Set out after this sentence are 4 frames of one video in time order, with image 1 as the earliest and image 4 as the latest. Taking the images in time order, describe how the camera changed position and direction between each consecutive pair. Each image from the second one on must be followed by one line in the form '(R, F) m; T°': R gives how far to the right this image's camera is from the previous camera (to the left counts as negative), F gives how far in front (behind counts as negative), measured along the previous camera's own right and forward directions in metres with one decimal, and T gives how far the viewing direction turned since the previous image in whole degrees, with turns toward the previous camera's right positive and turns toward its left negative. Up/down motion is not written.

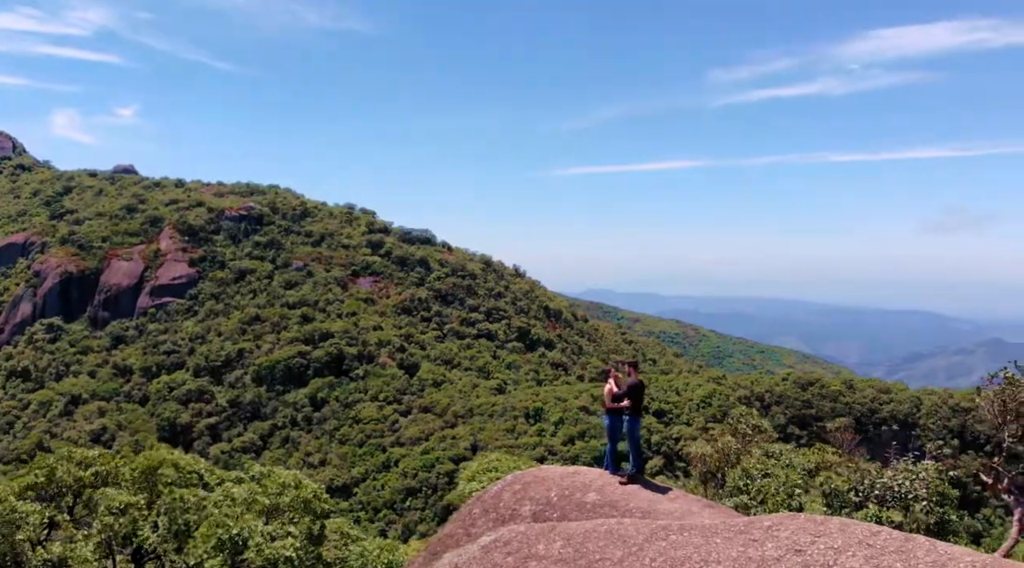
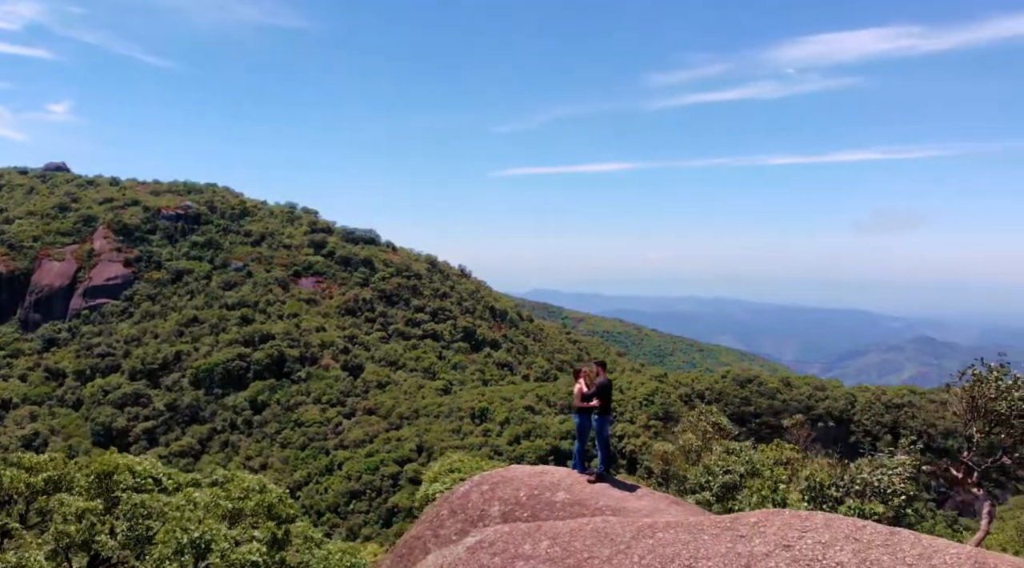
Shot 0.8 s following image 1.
(-0.5, +0.1) m; +3°
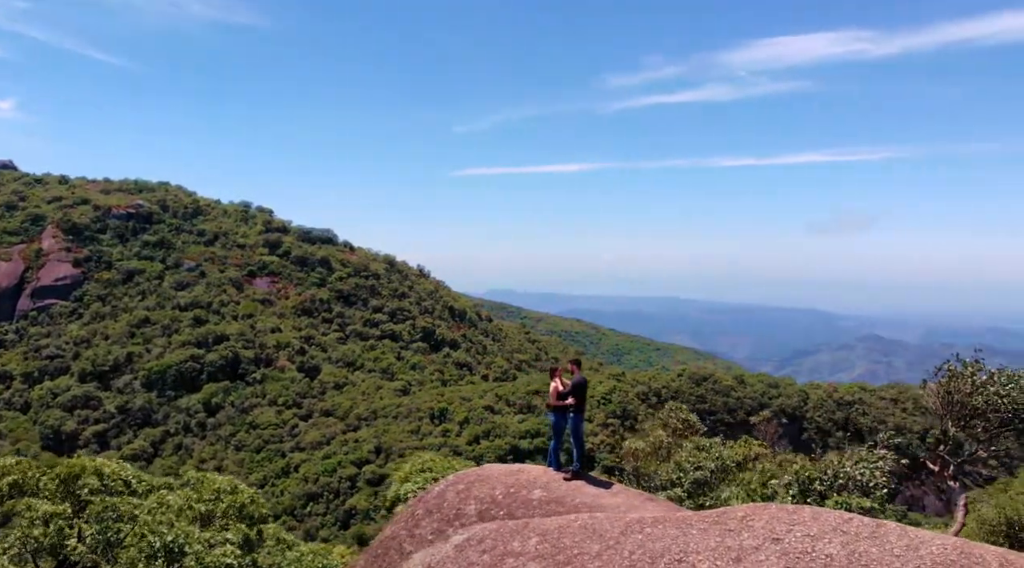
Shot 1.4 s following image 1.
(-0.4, 0.0) m; +2°
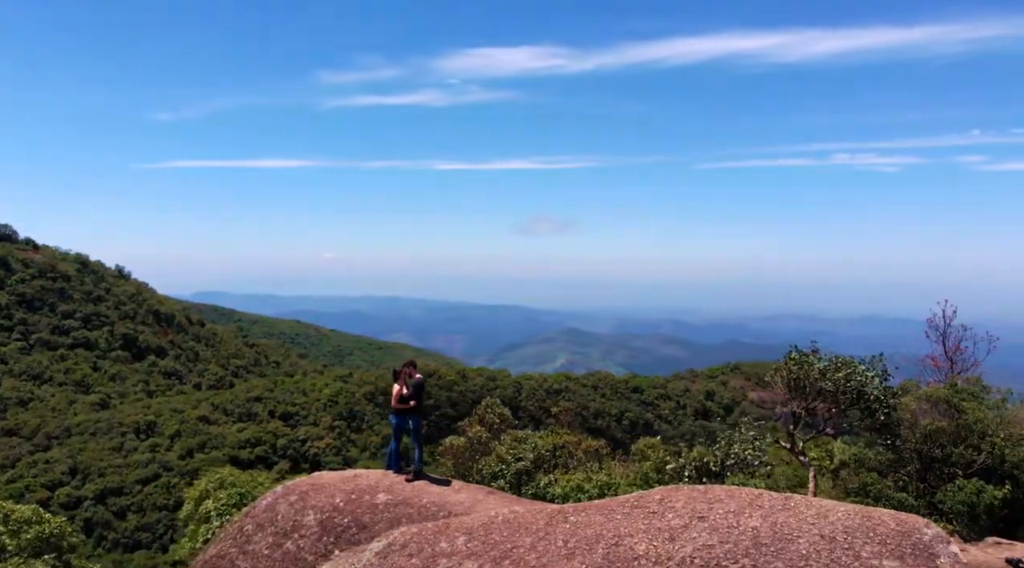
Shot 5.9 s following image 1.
(-2.5, +0.1) m; +15°
